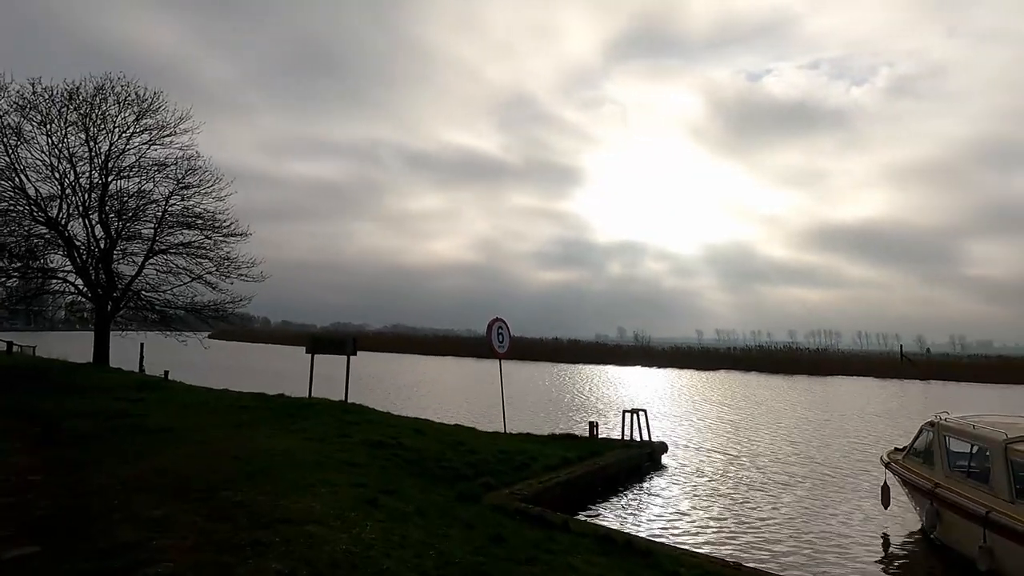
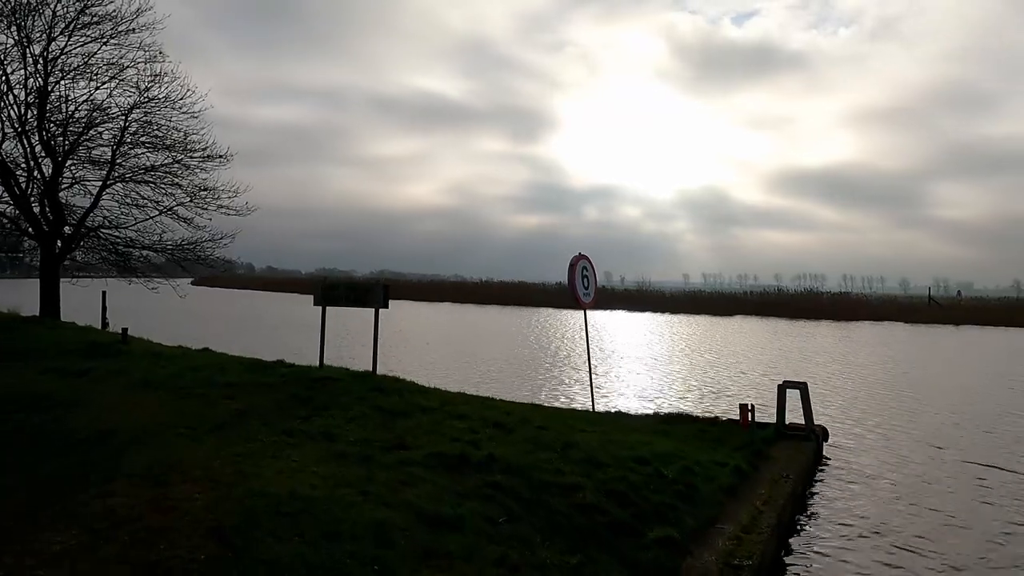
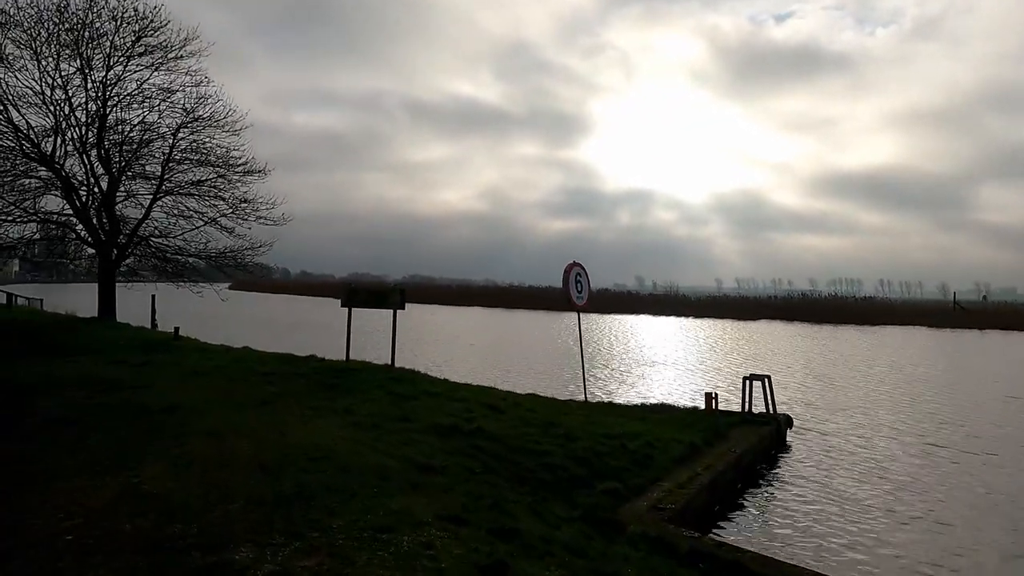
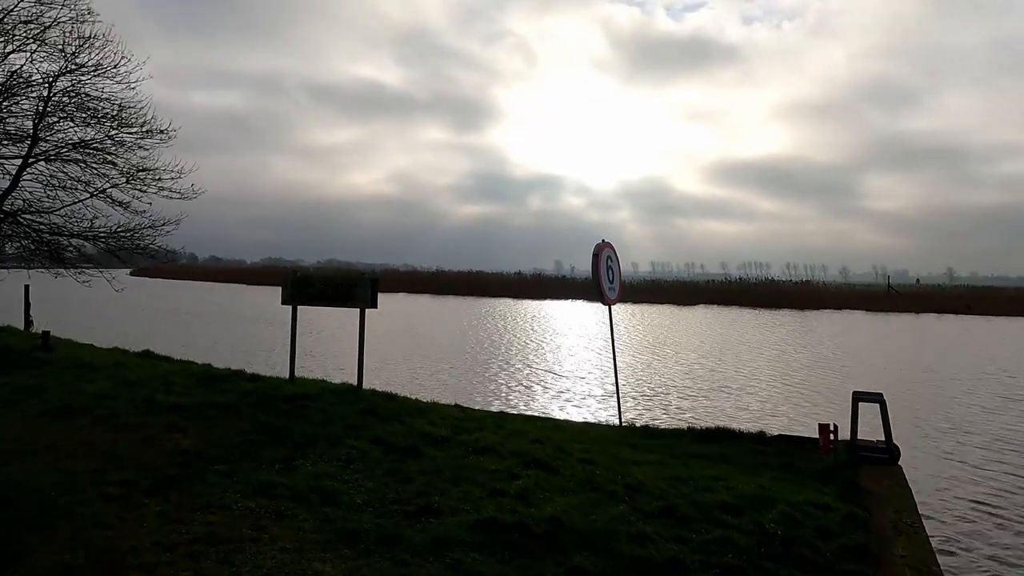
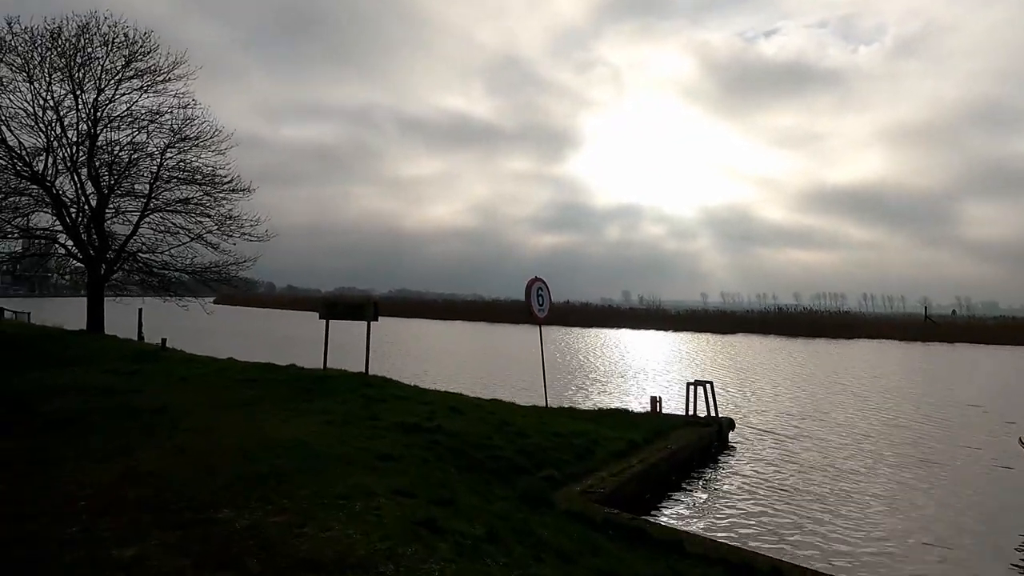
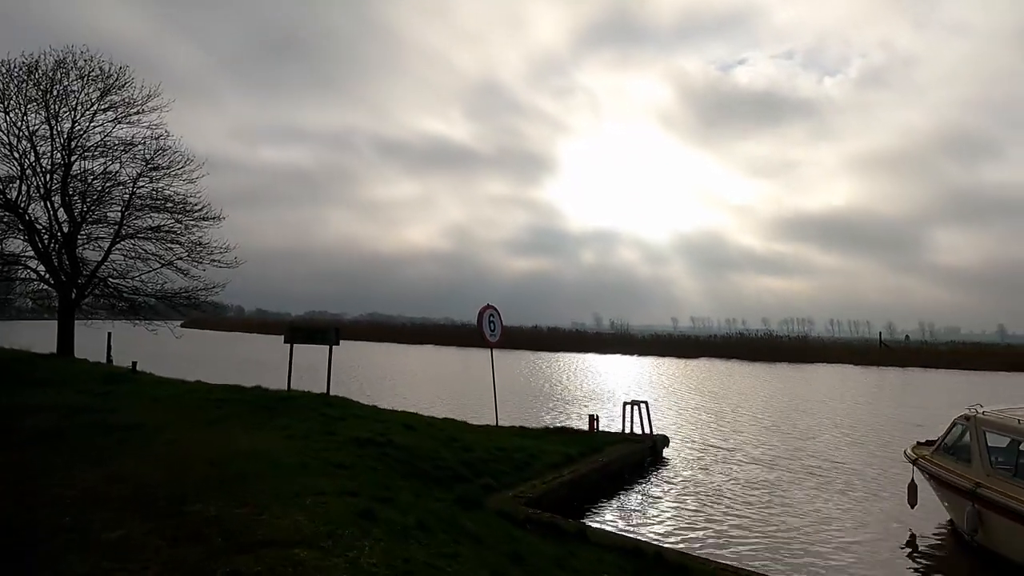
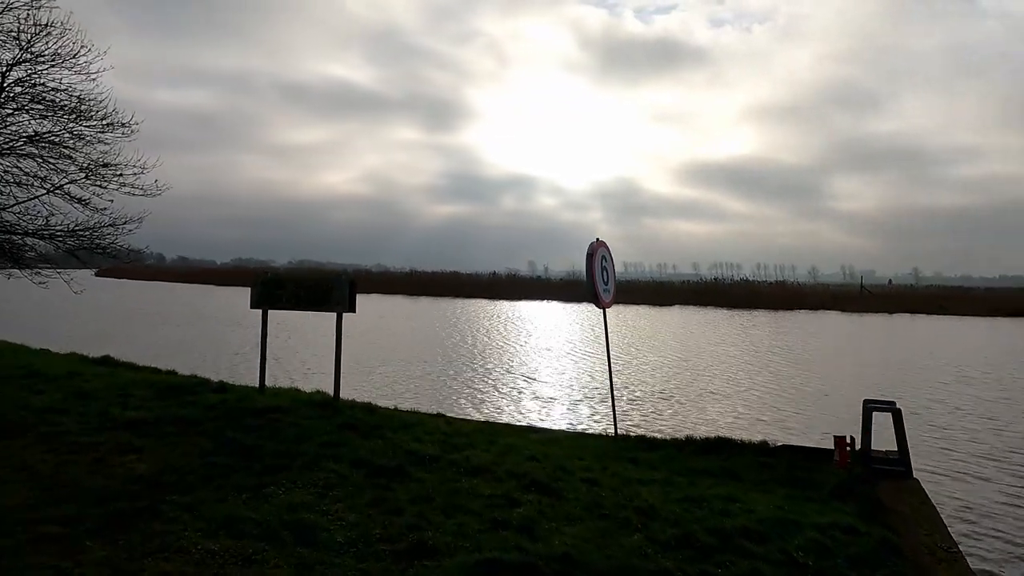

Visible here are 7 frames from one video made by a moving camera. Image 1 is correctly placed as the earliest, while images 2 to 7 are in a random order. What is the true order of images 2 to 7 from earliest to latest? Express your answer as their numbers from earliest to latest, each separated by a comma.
6, 5, 3, 2, 4, 7
